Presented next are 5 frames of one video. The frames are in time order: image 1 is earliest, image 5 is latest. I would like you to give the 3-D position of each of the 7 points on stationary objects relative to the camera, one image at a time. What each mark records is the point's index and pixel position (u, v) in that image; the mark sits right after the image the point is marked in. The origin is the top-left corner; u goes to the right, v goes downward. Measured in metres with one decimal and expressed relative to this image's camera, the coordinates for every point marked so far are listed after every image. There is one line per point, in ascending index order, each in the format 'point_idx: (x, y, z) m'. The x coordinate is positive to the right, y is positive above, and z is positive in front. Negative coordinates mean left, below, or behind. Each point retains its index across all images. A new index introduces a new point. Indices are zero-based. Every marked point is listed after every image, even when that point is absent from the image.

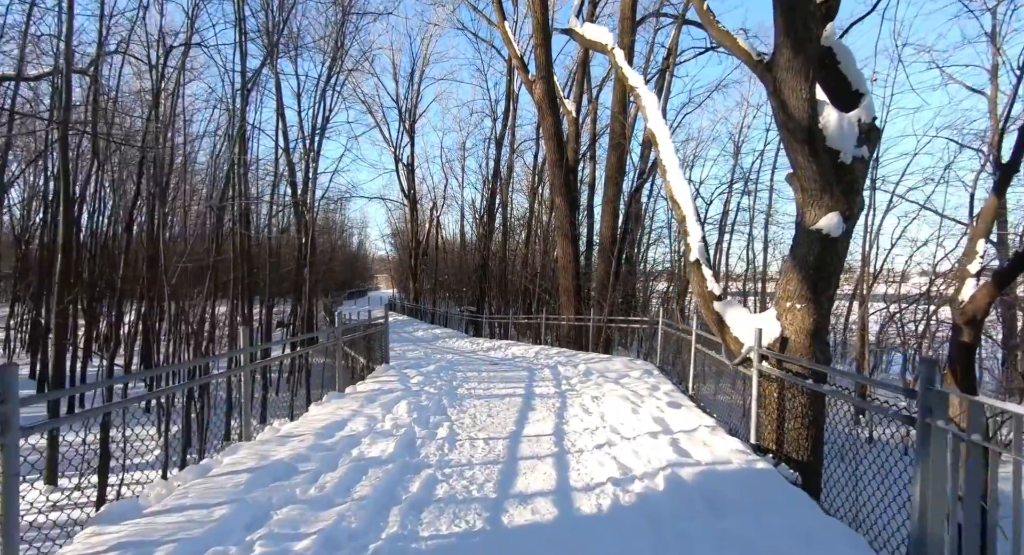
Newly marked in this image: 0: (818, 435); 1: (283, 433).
0: (+2.4, -1.2, +3.6) m
1: (-1.7, -1.2, +3.5) m
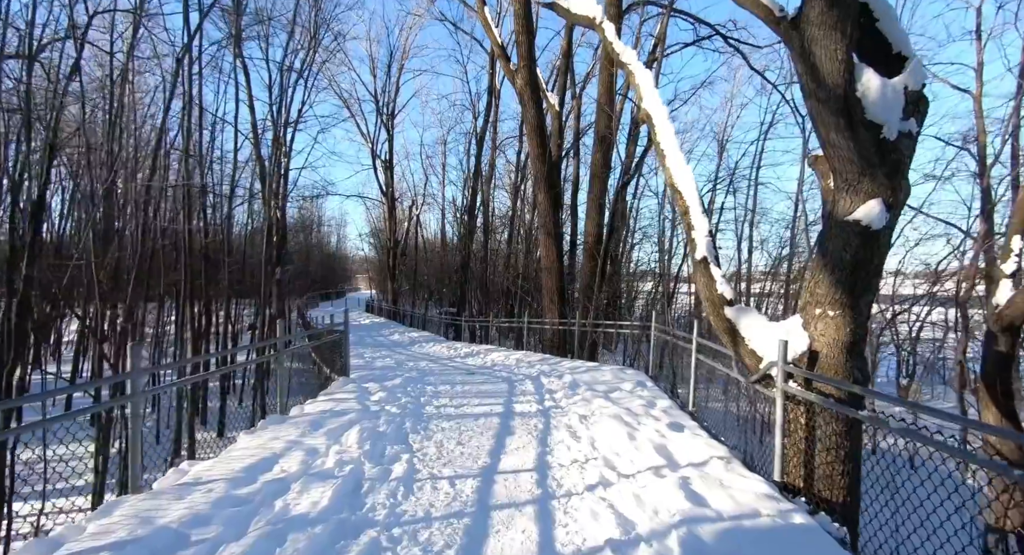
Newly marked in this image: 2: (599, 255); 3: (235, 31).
0: (+2.2, -1.2, +3.0) m
1: (-1.9, -1.2, +2.7) m
2: (+2.4, +0.6, +13.0) m
3: (-8.6, +7.6, +14.5) m
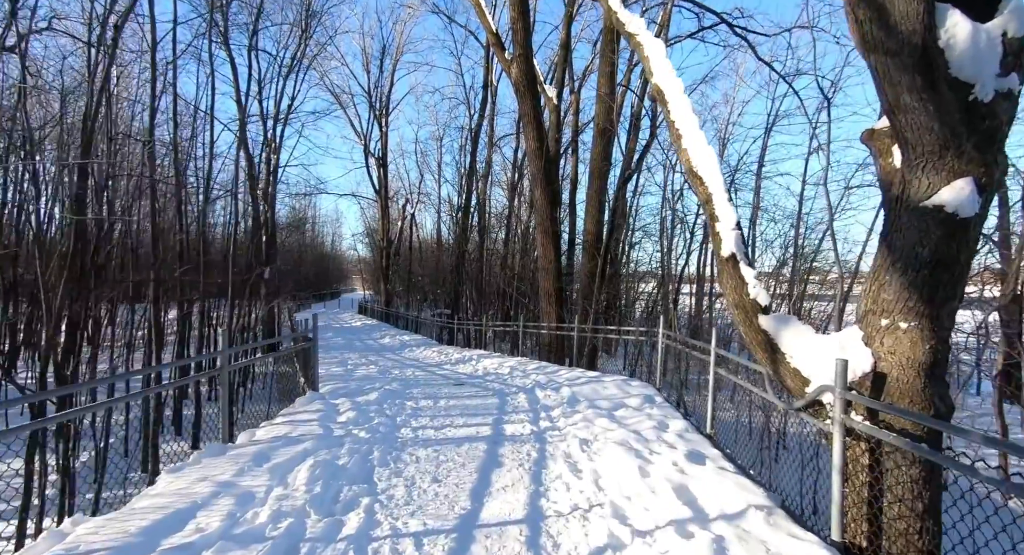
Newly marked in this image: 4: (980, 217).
0: (+2.1, -1.2, +2.3) m
1: (-2.0, -1.2, +2.0) m
2: (+2.3, +0.5, +12.3) m
3: (-8.7, +7.6, +13.8) m
4: (+2.3, +0.3, +2.3) m
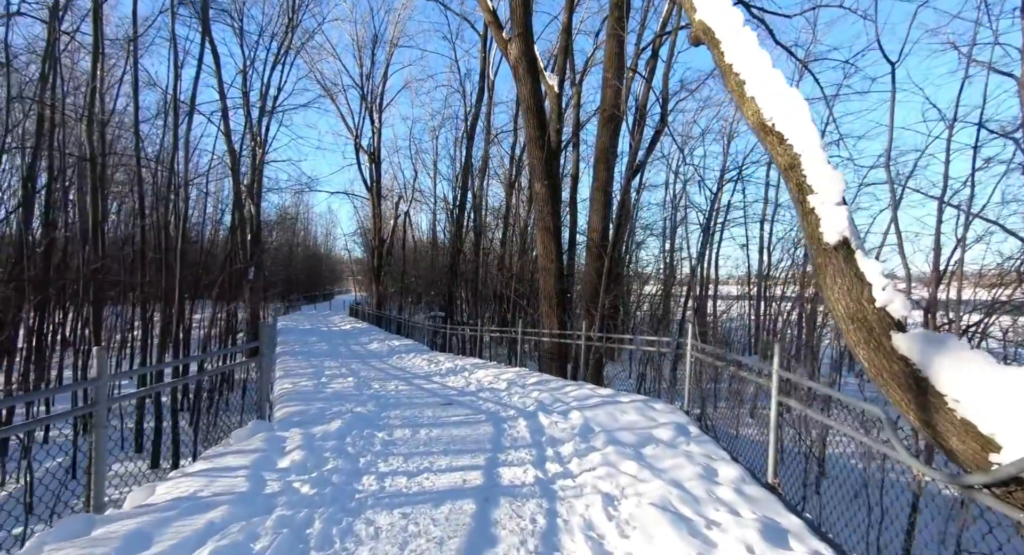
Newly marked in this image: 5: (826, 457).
0: (+2.1, -1.2, +1.3) m
1: (-2.0, -1.1, +1.0) m
2: (+2.2, +0.5, +11.3) m
3: (-8.7, +7.6, +12.8) m
4: (+2.3, +0.3, +1.3) m
5: (+3.9, -2.2, +5.8) m
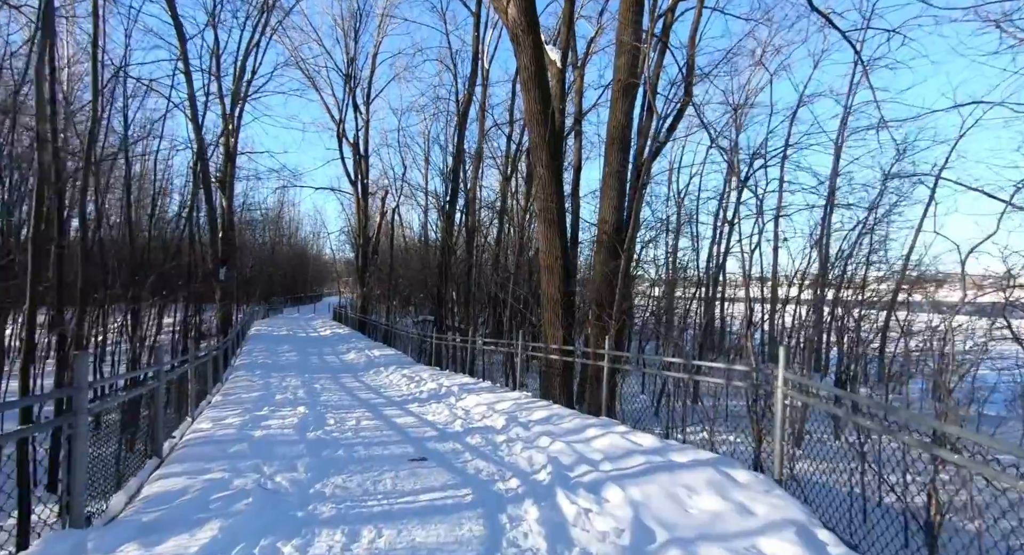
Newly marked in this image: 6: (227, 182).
0: (+2.1, -1.2, -0.4) m
1: (-1.9, -1.1, -0.8) m
2: (+2.2, +0.5, +9.6) m
3: (-8.8, +7.6, +11.0) m
4: (+2.3, +0.3, -0.4) m
5: (+3.9, -2.2, +4.1) m
6: (-10.7, +3.6, +17.7) m
